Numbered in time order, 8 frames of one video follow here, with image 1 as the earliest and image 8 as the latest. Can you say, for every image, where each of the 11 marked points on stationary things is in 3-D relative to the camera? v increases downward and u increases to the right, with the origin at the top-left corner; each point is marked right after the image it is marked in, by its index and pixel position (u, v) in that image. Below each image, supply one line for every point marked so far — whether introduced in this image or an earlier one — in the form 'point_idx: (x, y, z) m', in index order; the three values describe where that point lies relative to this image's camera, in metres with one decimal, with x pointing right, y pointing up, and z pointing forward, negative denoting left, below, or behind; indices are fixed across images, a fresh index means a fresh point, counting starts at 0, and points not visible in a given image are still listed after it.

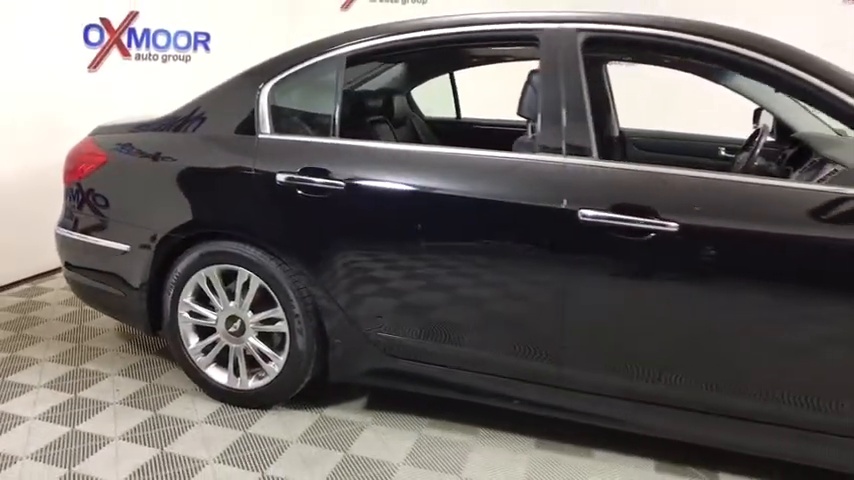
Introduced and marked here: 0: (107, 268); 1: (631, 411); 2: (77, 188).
0: (-1.3, -0.1, +2.4) m
1: (+0.7, -0.6, +2.0) m
2: (-1.4, +0.2, +2.5) m
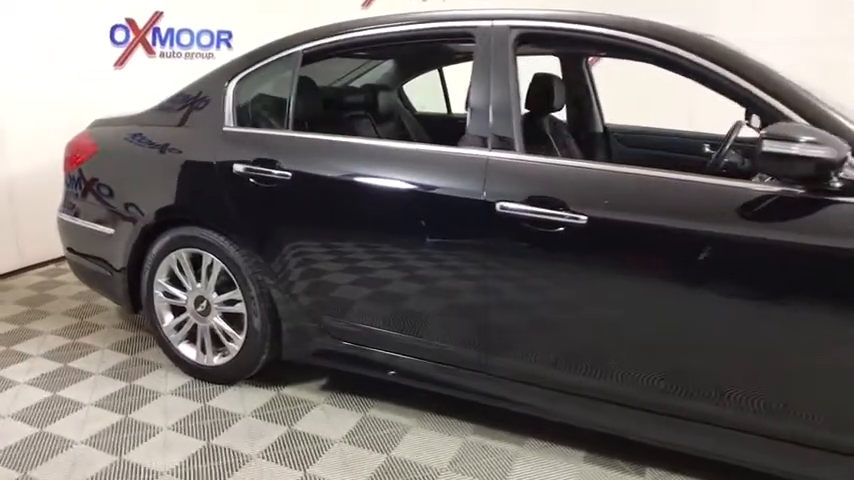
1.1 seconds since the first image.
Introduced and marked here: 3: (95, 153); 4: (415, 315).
0: (-1.4, 0.0, +2.6) m
1: (+0.5, -0.5, +2.0) m
2: (-1.5, +0.3, +2.7) m
3: (-1.5, +0.4, +2.7) m
4: (-0.1, -0.3, +2.2) m
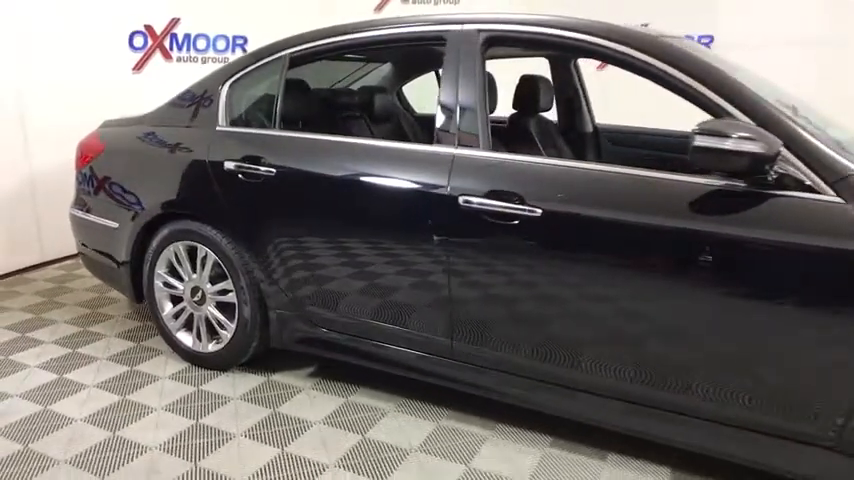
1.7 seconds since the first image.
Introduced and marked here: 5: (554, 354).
0: (-1.5, 0.0, +2.8) m
1: (+0.4, -0.5, +2.1) m
2: (-1.6, +0.3, +2.8) m
3: (-1.5, +0.4, +2.9) m
4: (-0.1, -0.2, +2.3) m
5: (+0.4, -0.4, +2.1) m
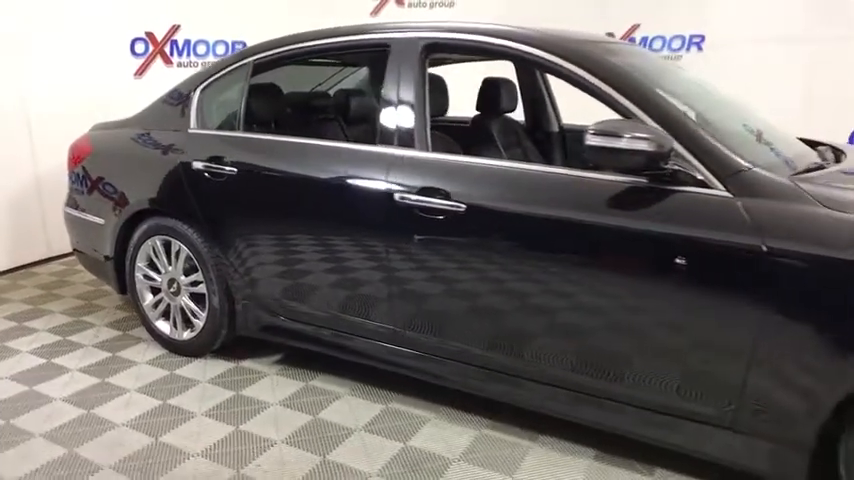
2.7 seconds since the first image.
0: (-1.6, 0.0, +3.0) m
1: (+0.2, -0.5, +2.3) m
2: (-1.7, +0.3, +3.0) m
3: (-1.7, +0.4, +3.1) m
4: (-0.3, -0.2, +2.4) m
5: (+0.3, -0.4, +2.2) m
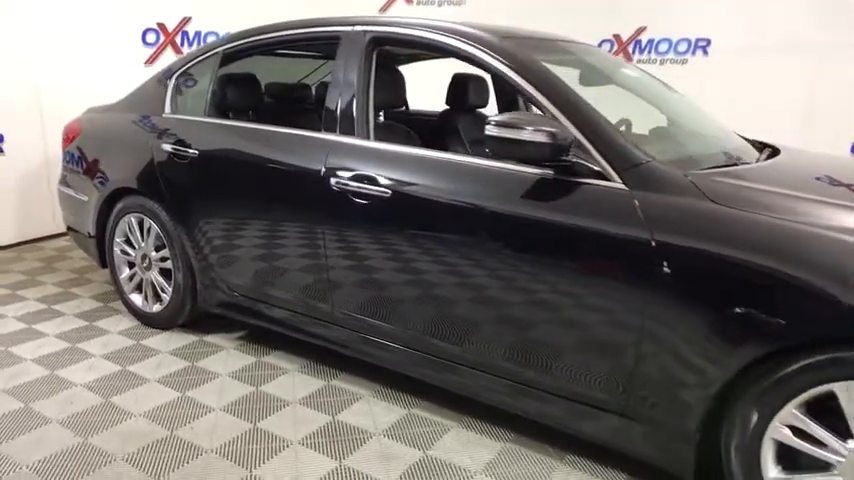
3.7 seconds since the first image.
0: (-1.8, +0.1, +3.2) m
1: (0.0, -0.5, +2.3) m
2: (-1.9, +0.5, +3.2) m
3: (-1.8, +0.6, +3.3) m
4: (-0.5, -0.2, +2.5) m
5: (0.0, -0.3, +2.3) m
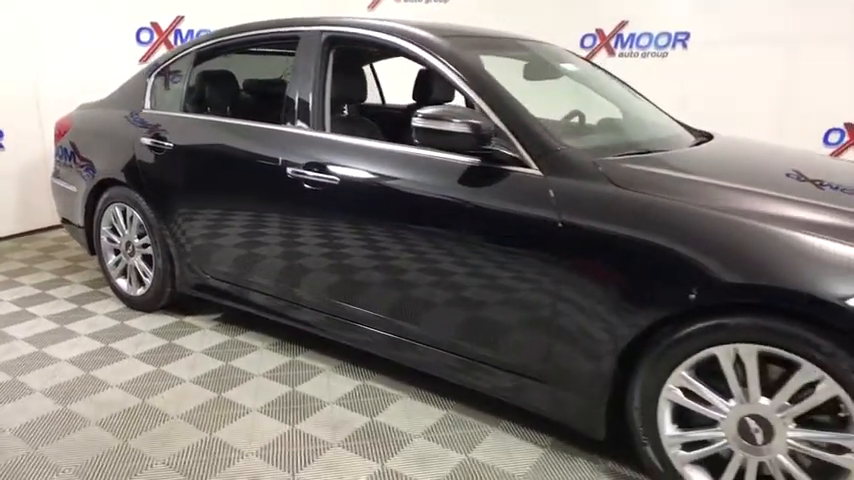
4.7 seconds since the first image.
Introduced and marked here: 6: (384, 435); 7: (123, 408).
0: (-1.7, +0.1, +3.1) m
1: (+0.1, -0.5, +2.4) m
2: (-1.8, +0.5, +3.1) m
3: (-1.8, +0.6, +3.2) m
4: (-0.4, -0.2, +2.5) m
5: (+0.1, -0.3, +2.3) m
6: (-0.1, -0.6, +2.0) m
7: (-1.1, -0.6, +2.2) m
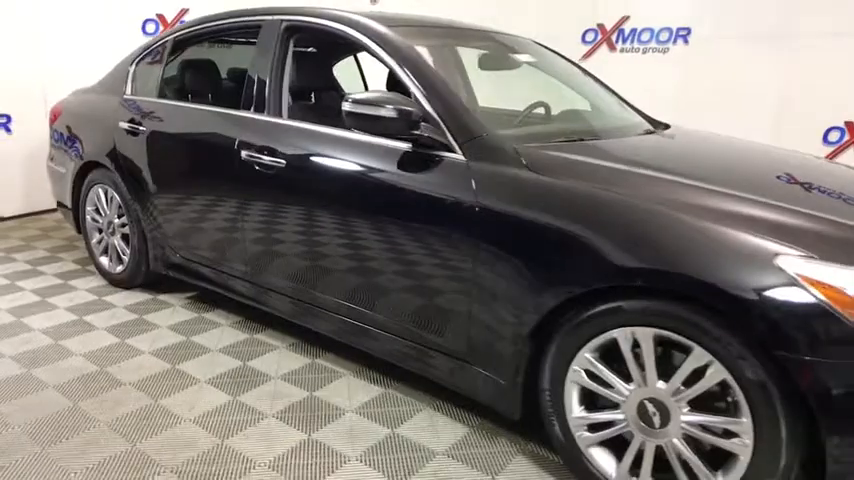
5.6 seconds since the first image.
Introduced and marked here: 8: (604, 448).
0: (-1.9, +0.2, +3.2) m
1: (-0.1, -0.4, +2.5) m
2: (-2.0, +0.6, +3.3) m
3: (-1.9, +0.7, +3.3) m
4: (-0.6, -0.1, +2.6) m
5: (-0.1, -0.3, +2.4) m
6: (-0.4, -0.6, +2.1) m
7: (-1.3, -0.5, +2.3) m
8: (+0.5, -0.6, +1.7) m
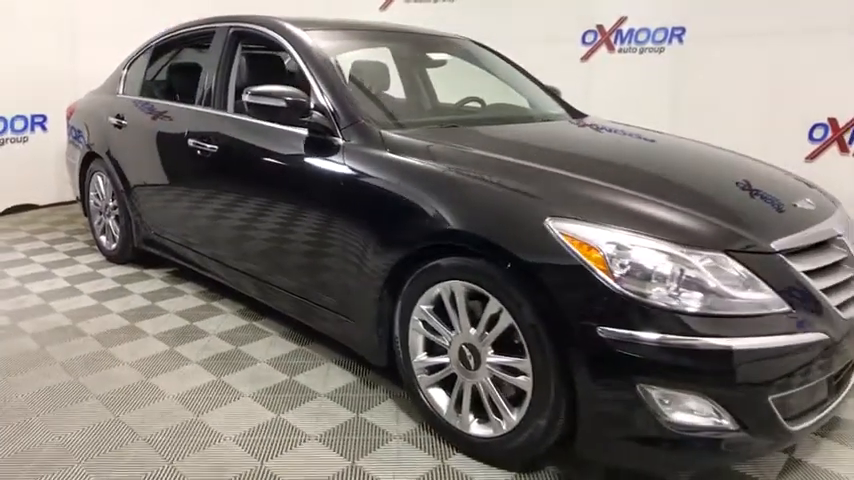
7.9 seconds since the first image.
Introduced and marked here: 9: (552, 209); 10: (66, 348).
0: (-2.1, +0.4, +3.7) m
1: (-0.5, -0.3, +2.8) m
2: (-2.2, +0.7, +3.8) m
3: (-2.2, +0.8, +3.8) m
4: (-0.9, 0.0, +3.0) m
5: (-0.4, -0.2, +2.7) m
6: (-0.8, -0.5, +2.5) m
7: (-1.6, -0.4, +2.7) m
8: (0.0, -0.5, +1.9) m
9: (+0.3, +0.1, +1.7) m
10: (-1.5, -0.4, +2.5) m
